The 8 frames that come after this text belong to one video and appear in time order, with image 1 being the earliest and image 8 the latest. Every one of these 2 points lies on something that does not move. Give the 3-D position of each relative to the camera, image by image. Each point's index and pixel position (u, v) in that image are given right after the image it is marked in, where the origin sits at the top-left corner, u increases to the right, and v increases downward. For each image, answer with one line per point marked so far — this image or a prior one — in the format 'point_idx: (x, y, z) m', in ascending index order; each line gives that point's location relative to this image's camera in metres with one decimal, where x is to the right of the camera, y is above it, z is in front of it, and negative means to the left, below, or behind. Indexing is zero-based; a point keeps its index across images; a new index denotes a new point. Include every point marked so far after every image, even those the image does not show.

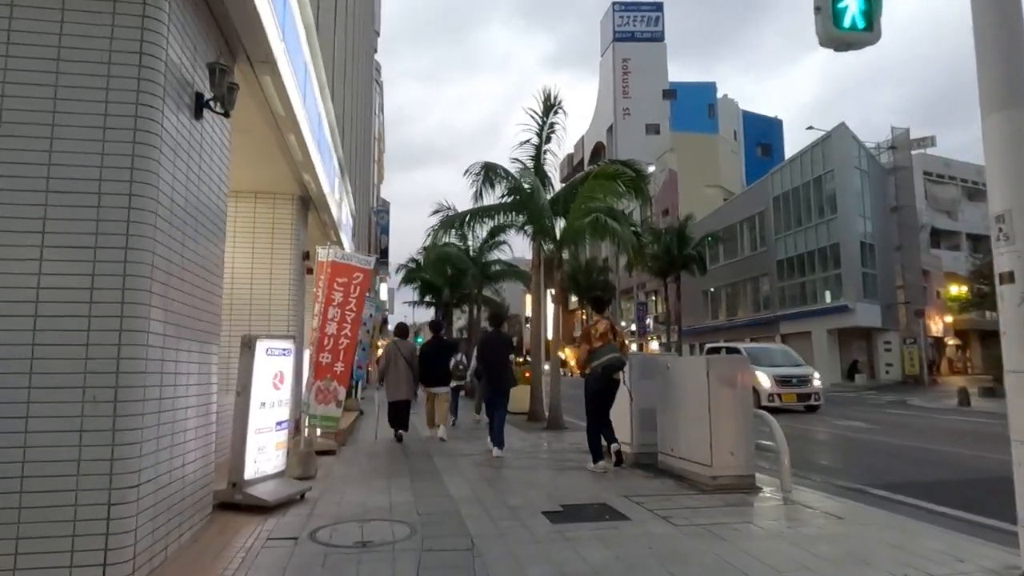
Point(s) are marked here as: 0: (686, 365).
0: (+2.1, -0.9, +7.8) m
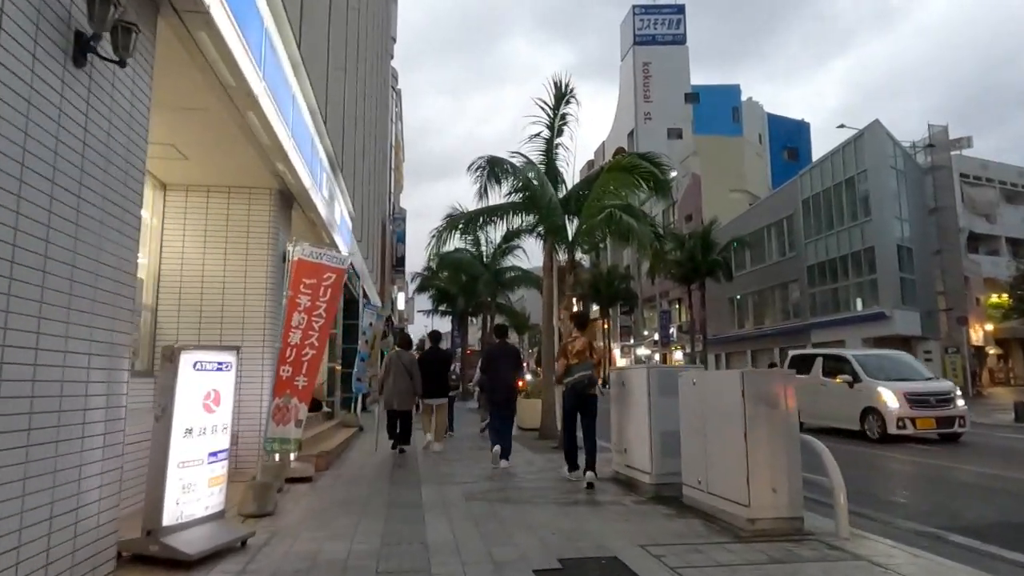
0: (+2.0, -0.9, +6.5) m
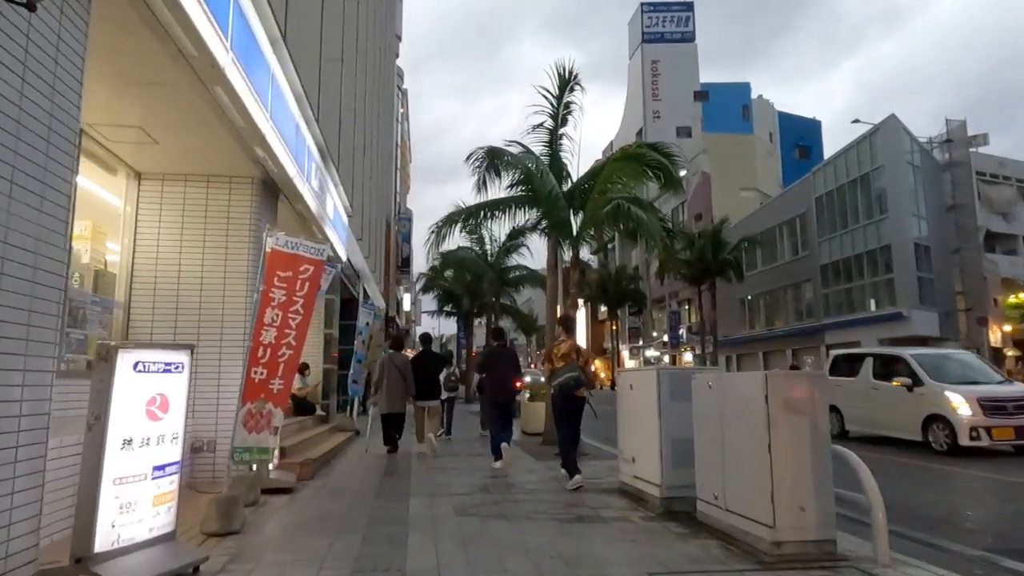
0: (+1.9, -0.8, +5.8) m
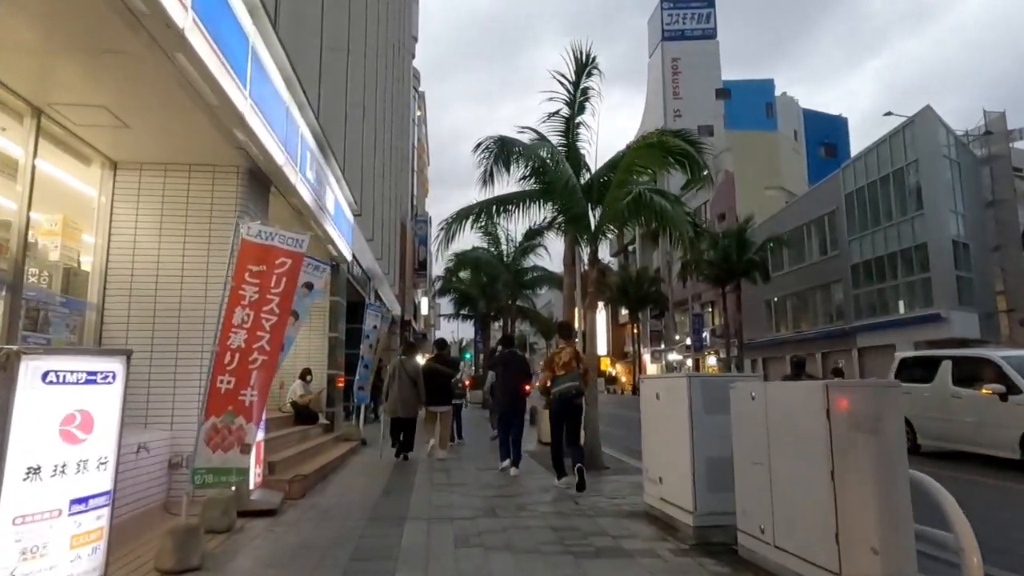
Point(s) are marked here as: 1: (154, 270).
0: (+2.0, -0.8, +4.8) m
1: (-4.4, +0.2, +8.2) m
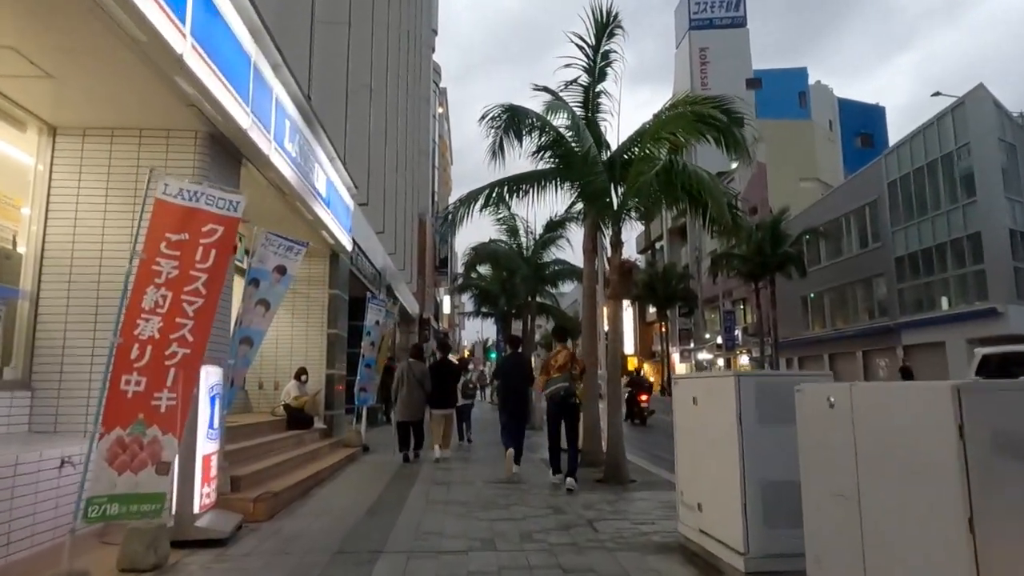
0: (+1.9, -0.6, +3.4) m
1: (-4.4, +0.4, +7.0) m
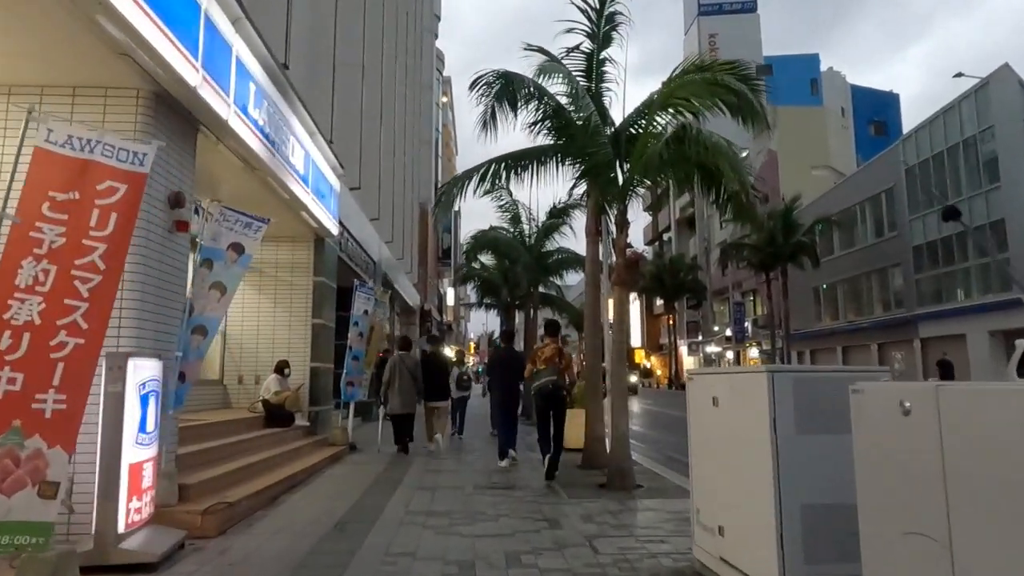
0: (+1.7, -0.5, +2.4) m
1: (-4.5, +0.5, +6.1) m
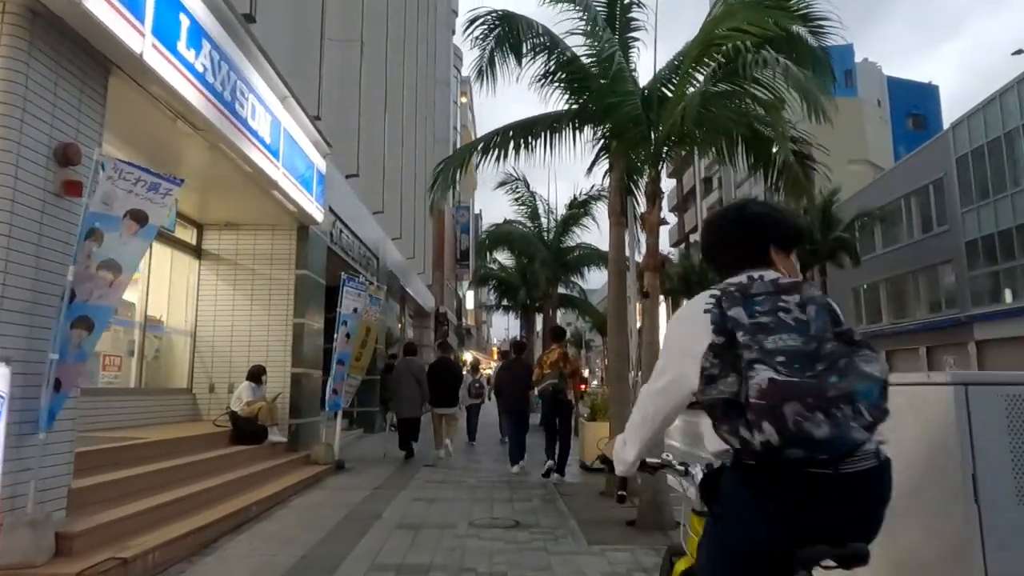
0: (+1.6, -0.3, +0.6) m
1: (-4.5, +0.7, +4.6) m
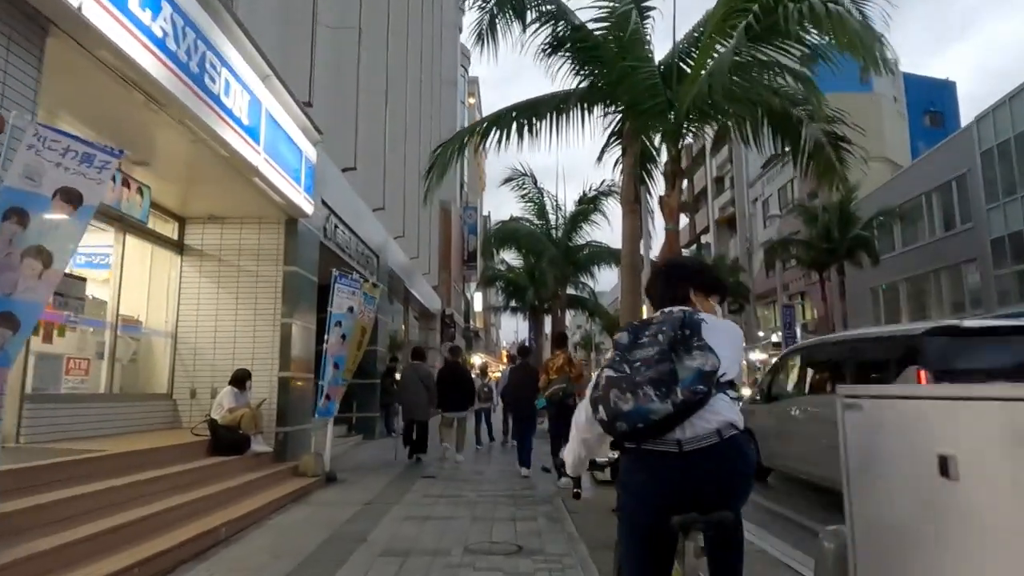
0: (+1.5, -0.2, -0.2) m
1: (-4.5, +0.7, +3.8) m
